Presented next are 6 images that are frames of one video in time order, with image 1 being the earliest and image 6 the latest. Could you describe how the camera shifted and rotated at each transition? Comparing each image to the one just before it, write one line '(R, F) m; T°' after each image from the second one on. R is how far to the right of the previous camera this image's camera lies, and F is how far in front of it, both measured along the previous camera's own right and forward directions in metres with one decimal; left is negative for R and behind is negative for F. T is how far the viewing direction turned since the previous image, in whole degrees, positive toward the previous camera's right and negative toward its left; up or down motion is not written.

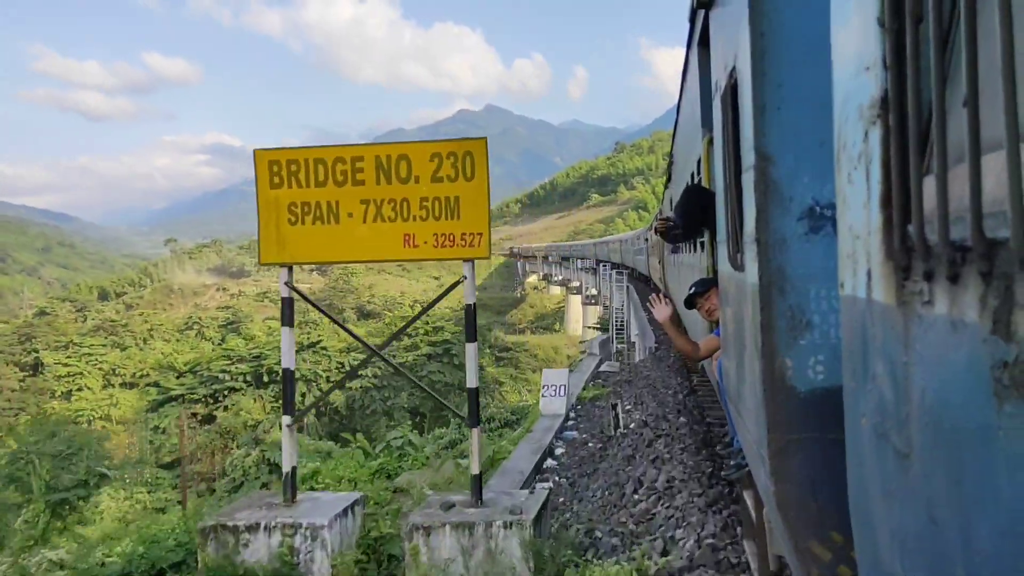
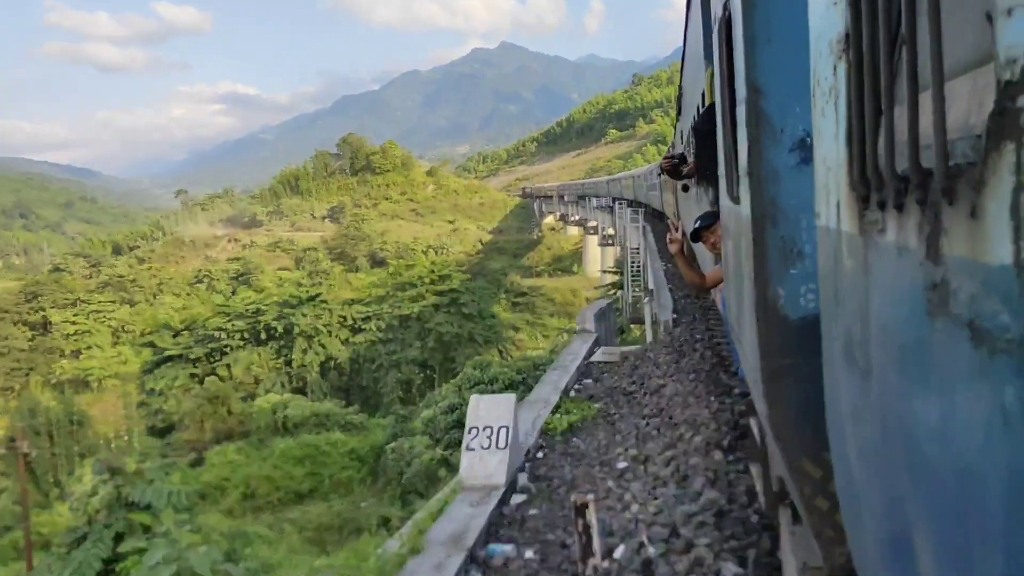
(+0.2, +0.9) m; -2°
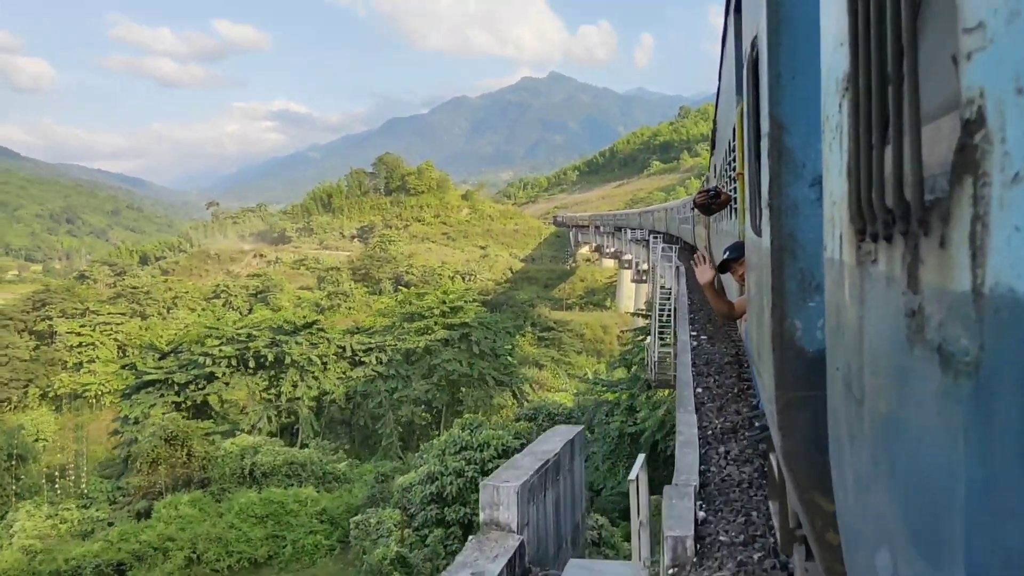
(+0.3, +1.5) m; -3°
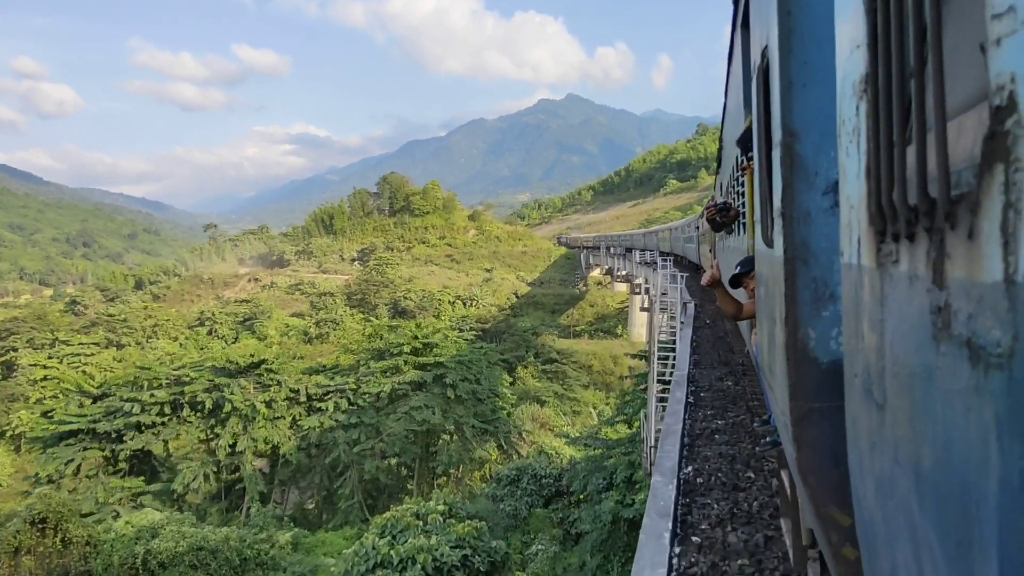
(+0.5, +2.0) m; -1°
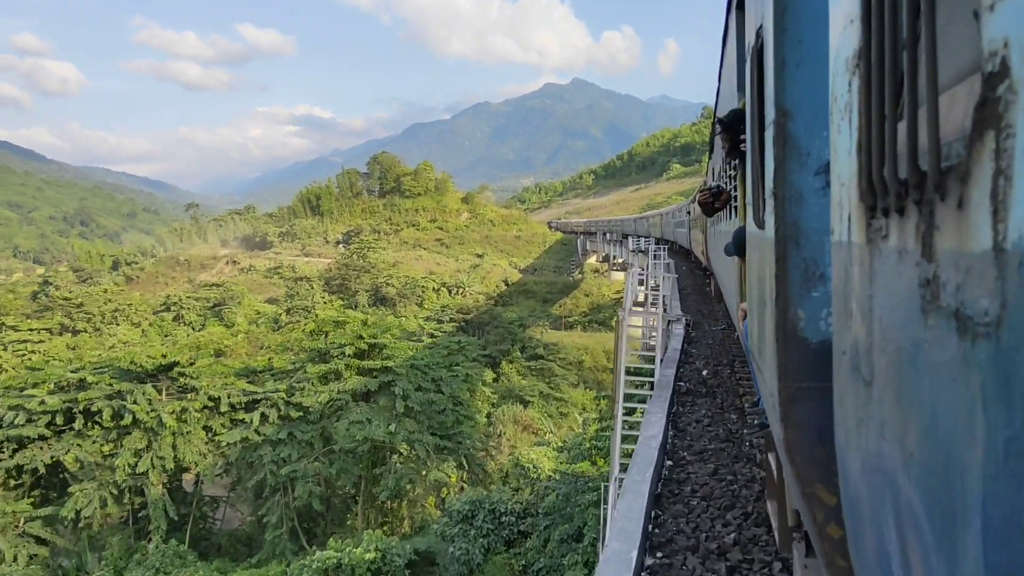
(+0.4, +1.9) m; 0°
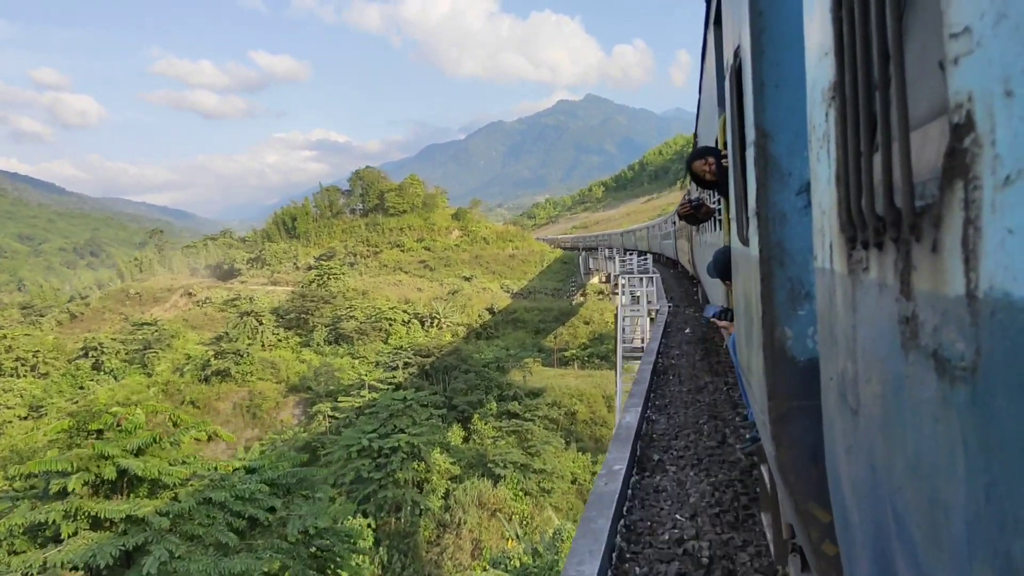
(+1.0, +4.4) m; -1°
